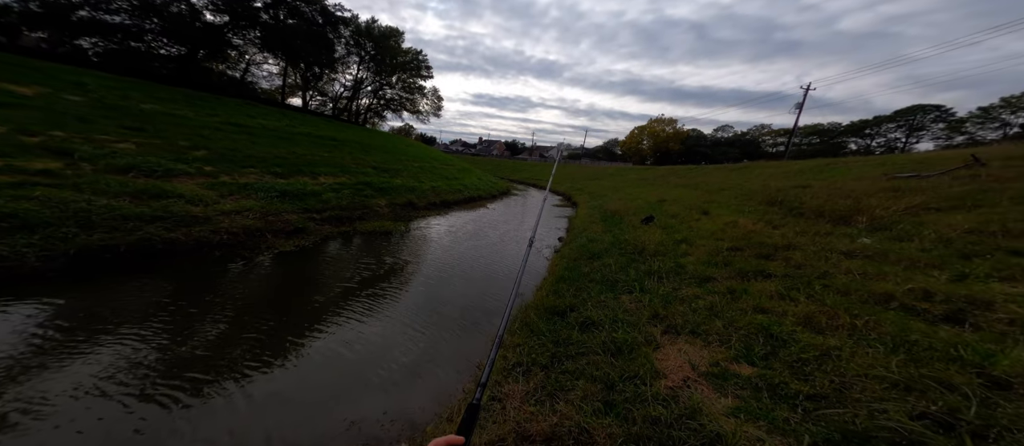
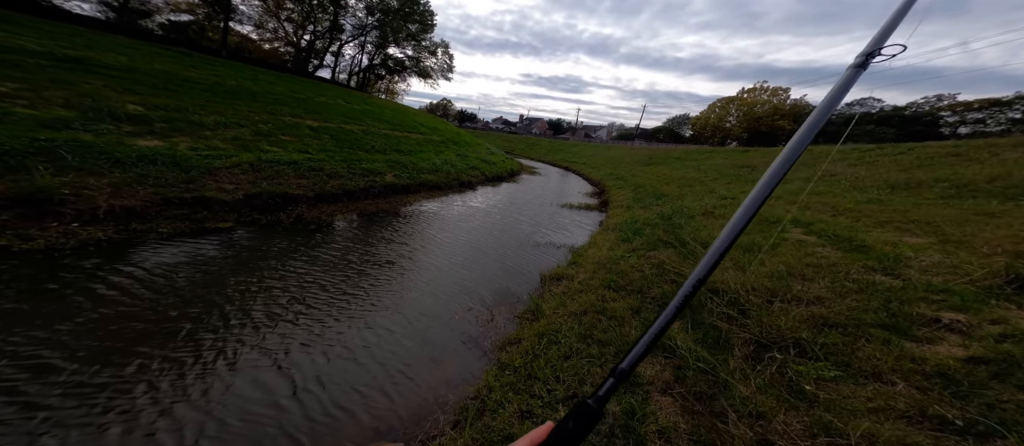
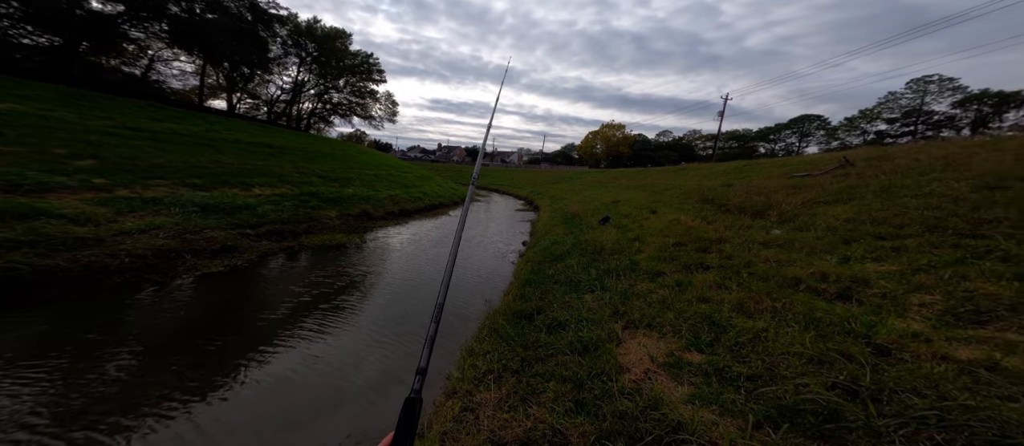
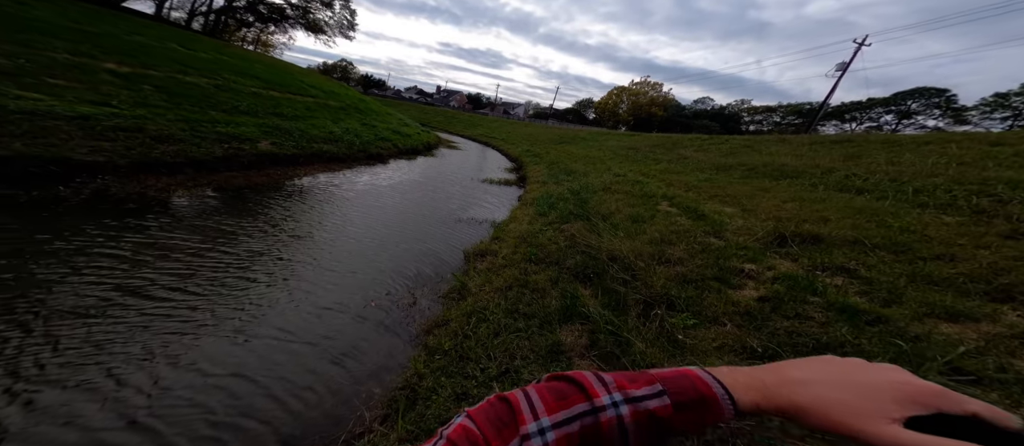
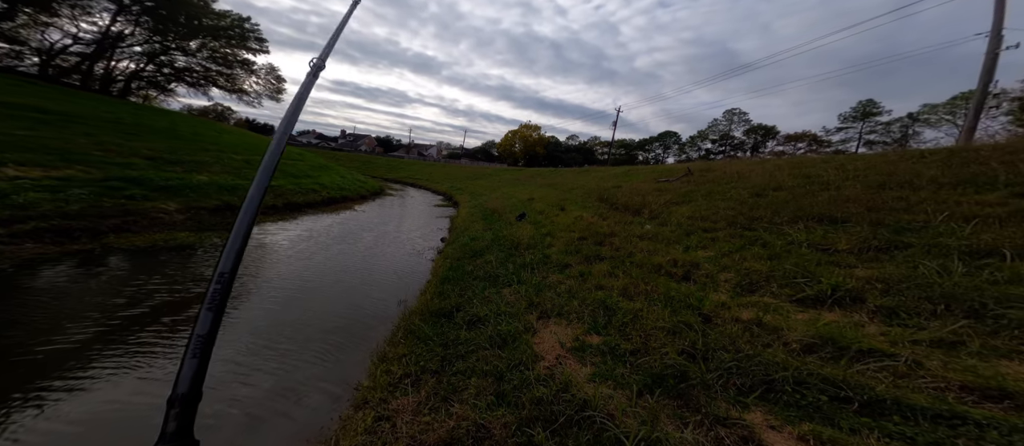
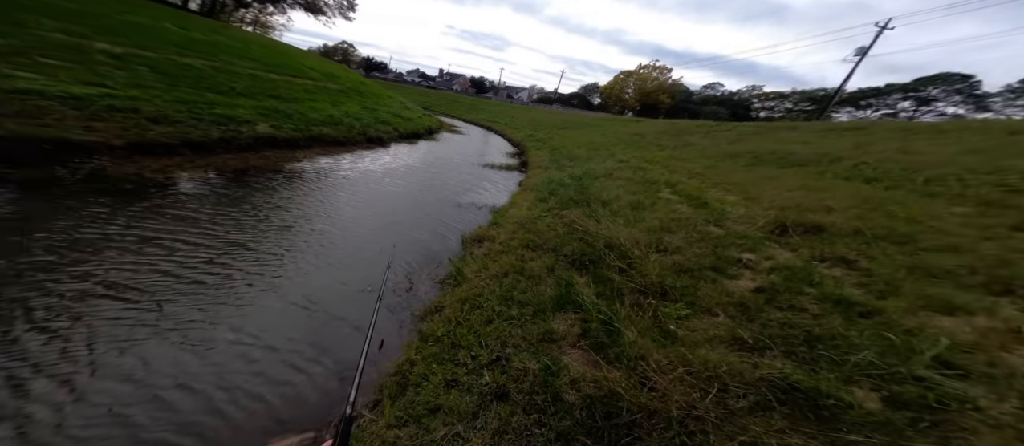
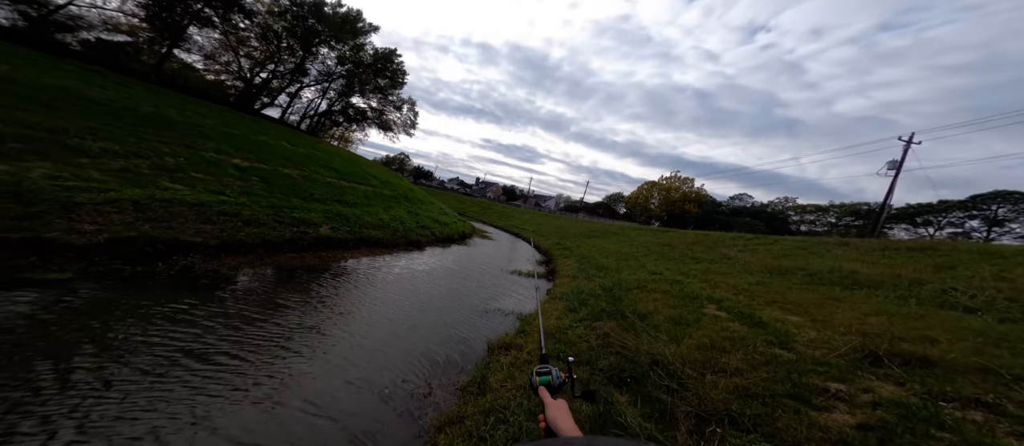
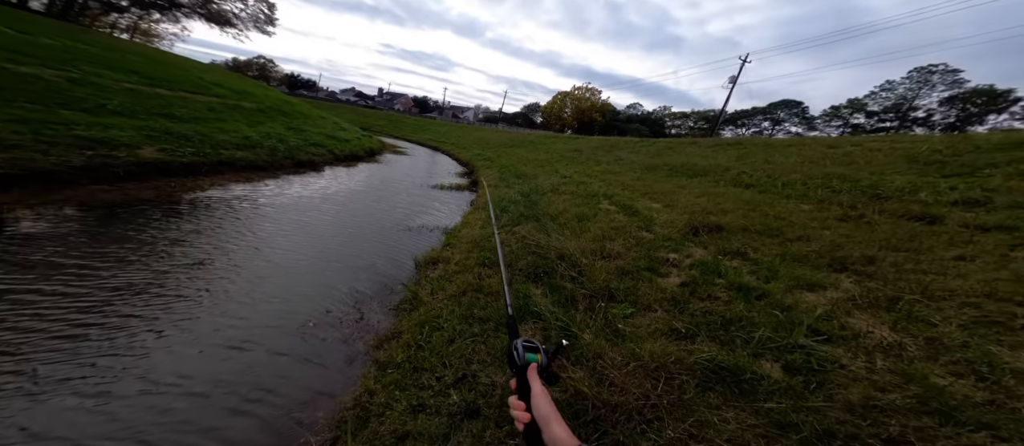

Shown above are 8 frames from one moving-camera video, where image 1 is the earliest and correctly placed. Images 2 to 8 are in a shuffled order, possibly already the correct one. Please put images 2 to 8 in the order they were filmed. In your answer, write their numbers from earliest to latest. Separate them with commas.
3, 5, 6, 8, 4, 7, 2
